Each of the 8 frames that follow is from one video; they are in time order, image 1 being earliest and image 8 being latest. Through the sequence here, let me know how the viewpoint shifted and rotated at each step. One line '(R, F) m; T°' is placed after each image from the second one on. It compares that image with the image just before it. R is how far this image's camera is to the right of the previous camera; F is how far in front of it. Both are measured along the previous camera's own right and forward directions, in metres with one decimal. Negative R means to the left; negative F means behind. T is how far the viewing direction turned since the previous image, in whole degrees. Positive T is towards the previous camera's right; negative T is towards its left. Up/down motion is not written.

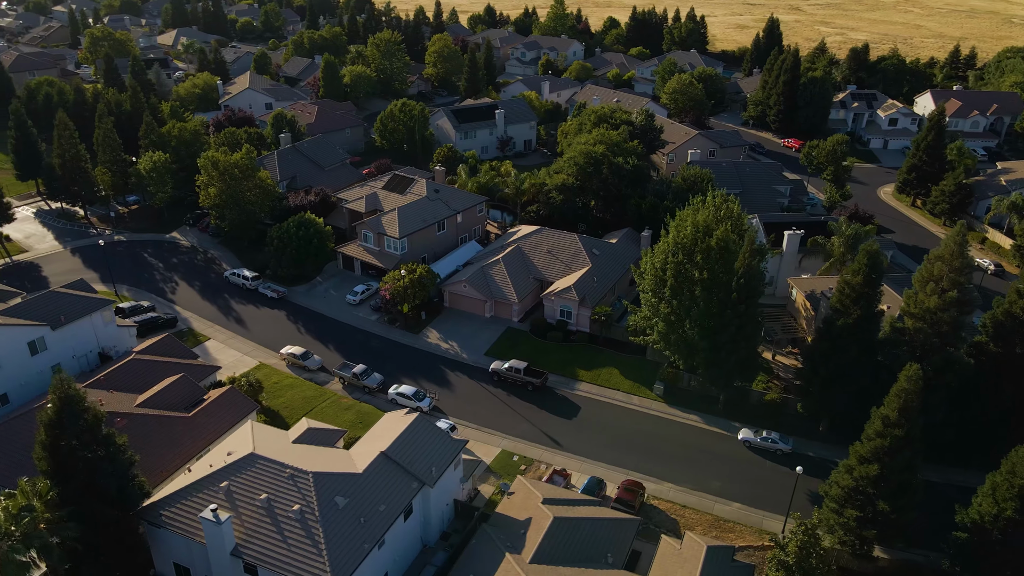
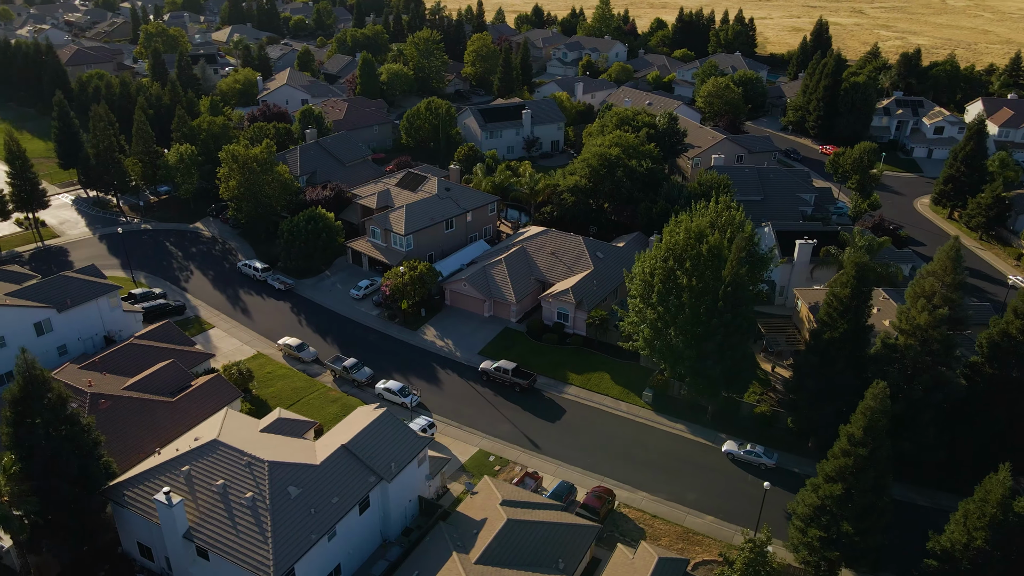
(+3.7, +0.2) m; -4°
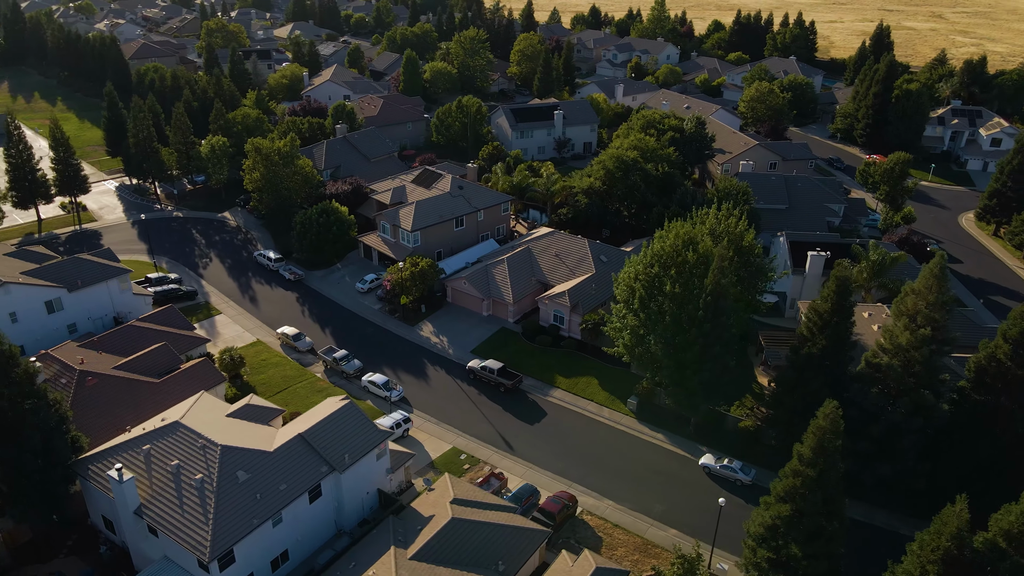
(+4.4, +0.3) m; -5°
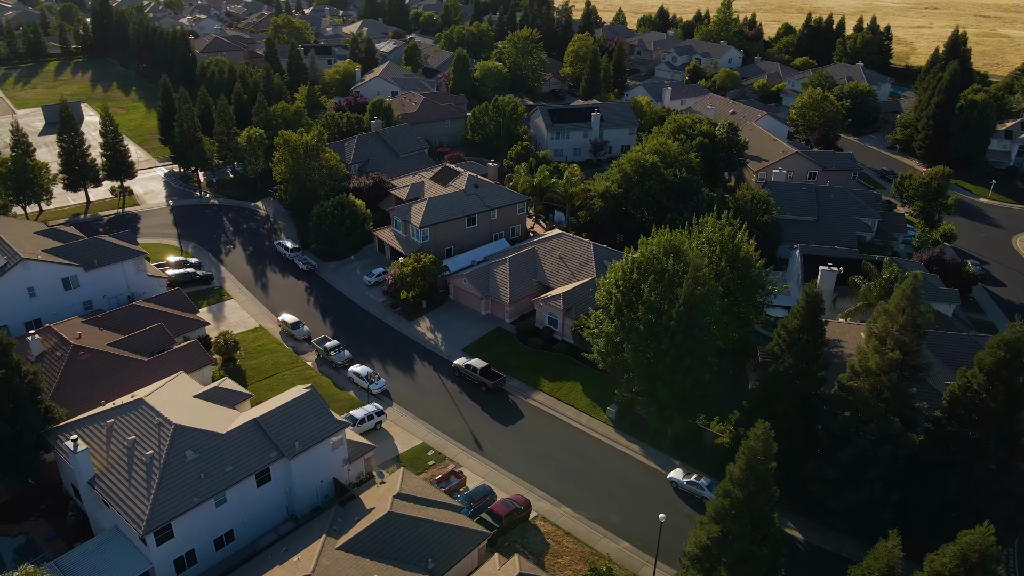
(+5.2, +0.4) m; -6°
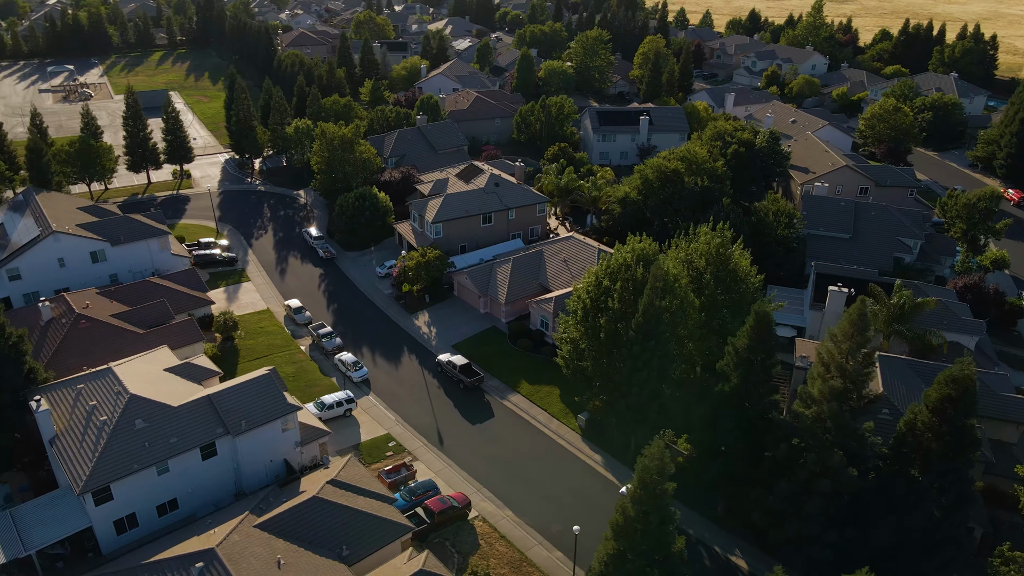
(+6.6, +0.5) m; -7°
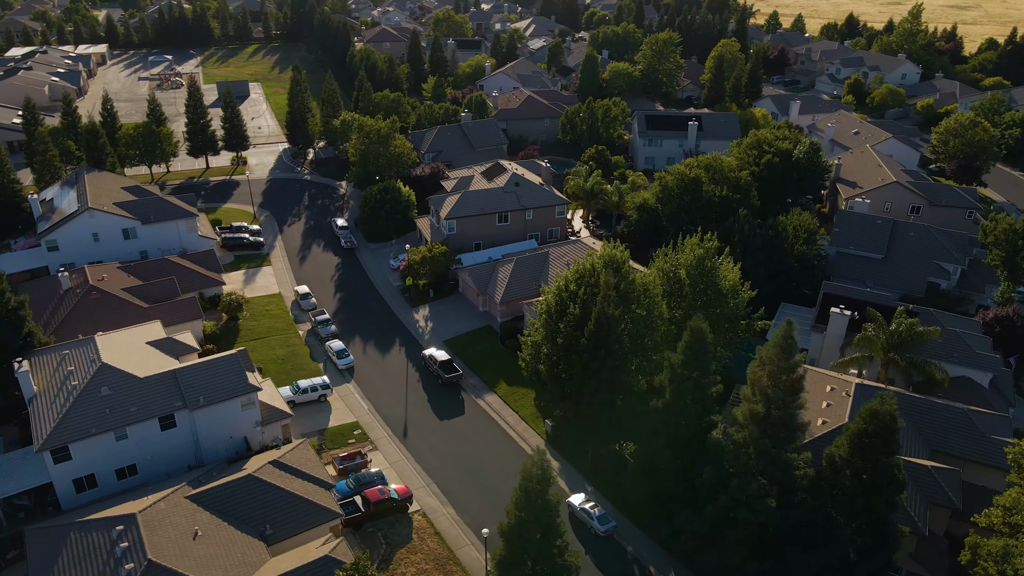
(+6.6, +0.5) m; -7°
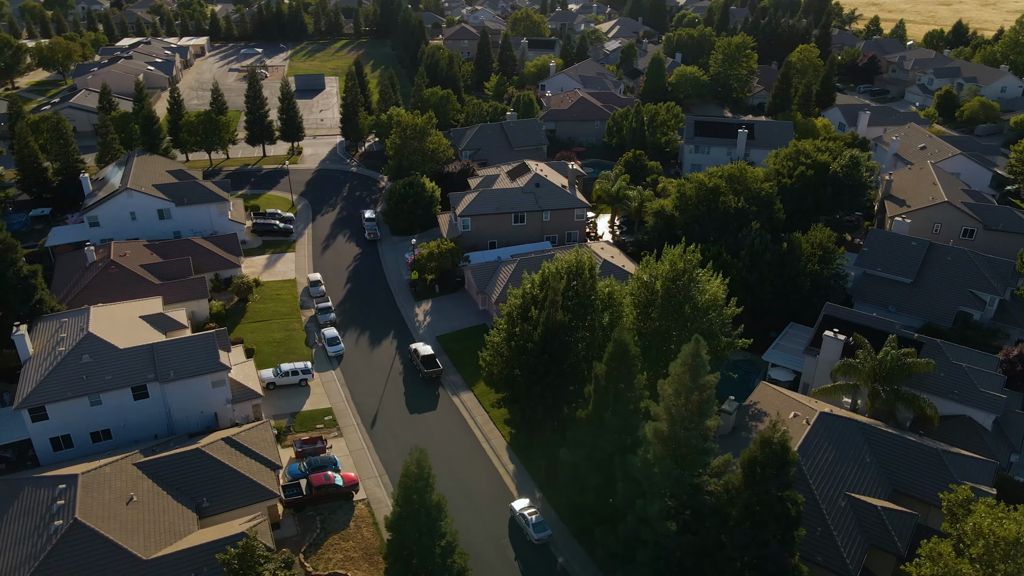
(+6.6, +0.6) m; -7°
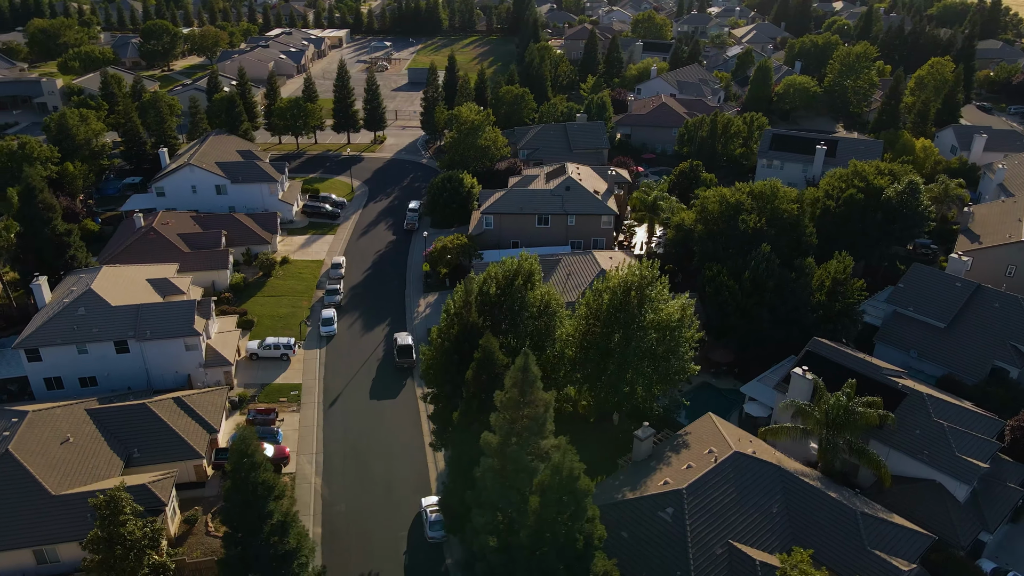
(+10.2, +1.2) m; -11°
